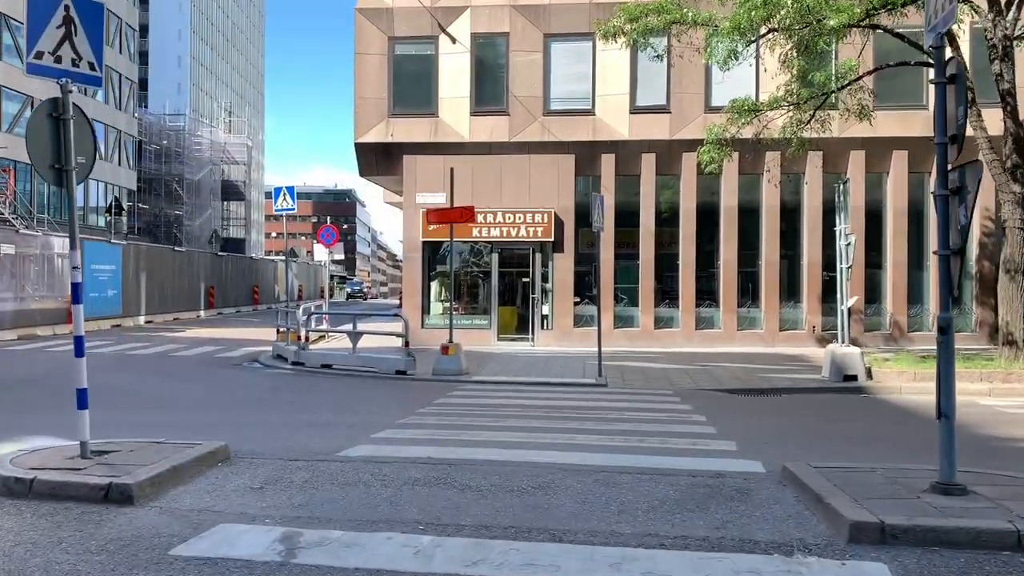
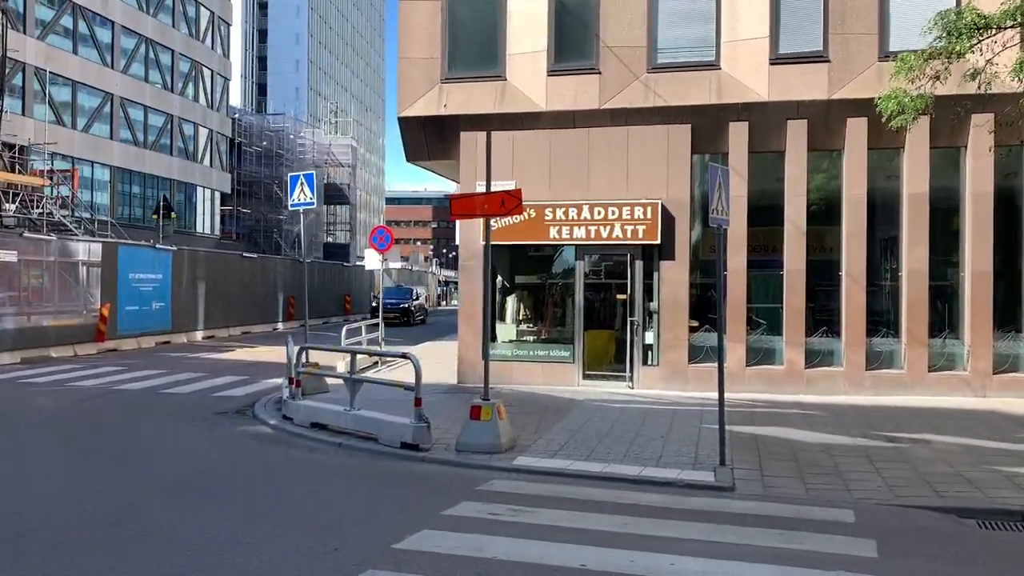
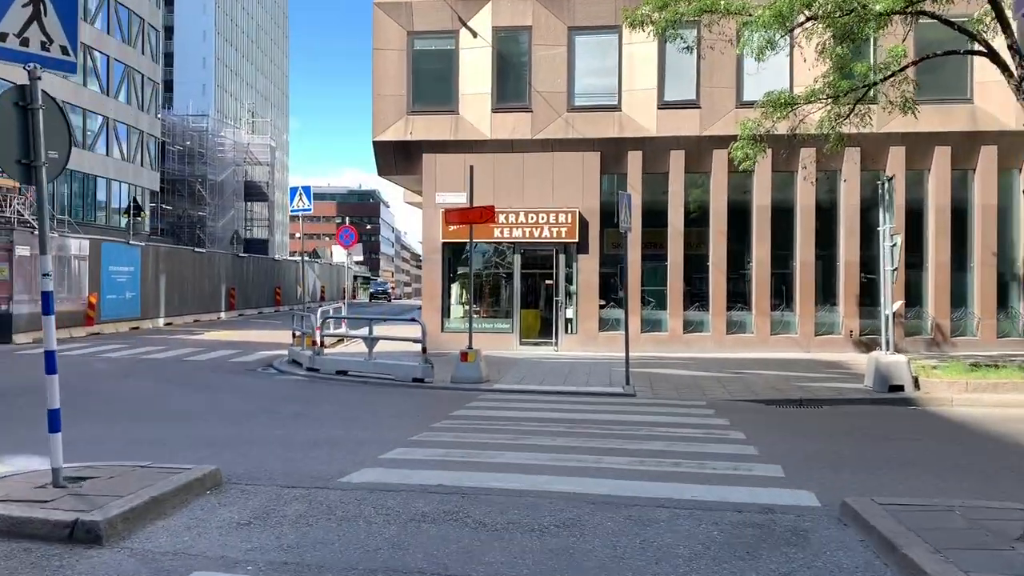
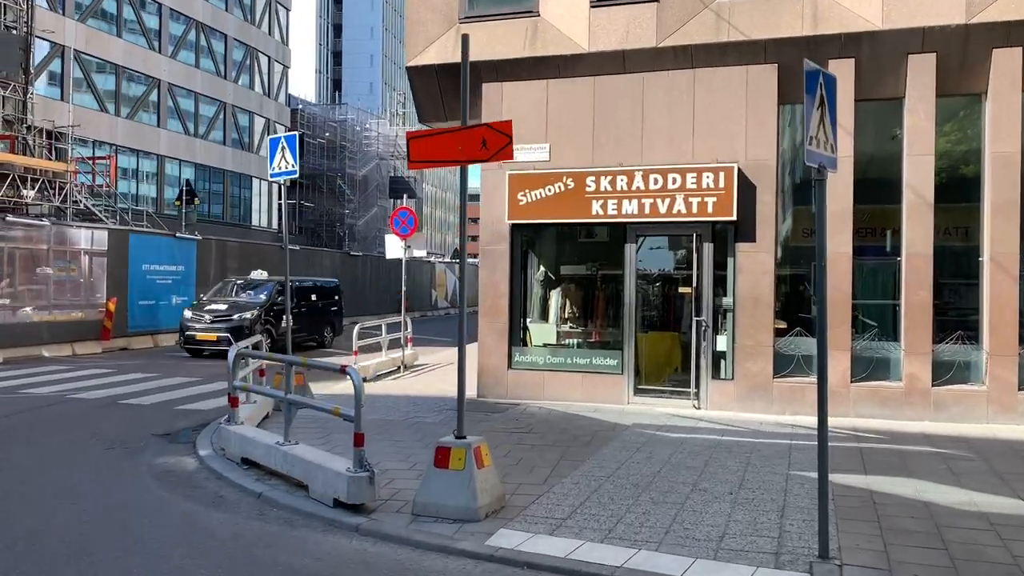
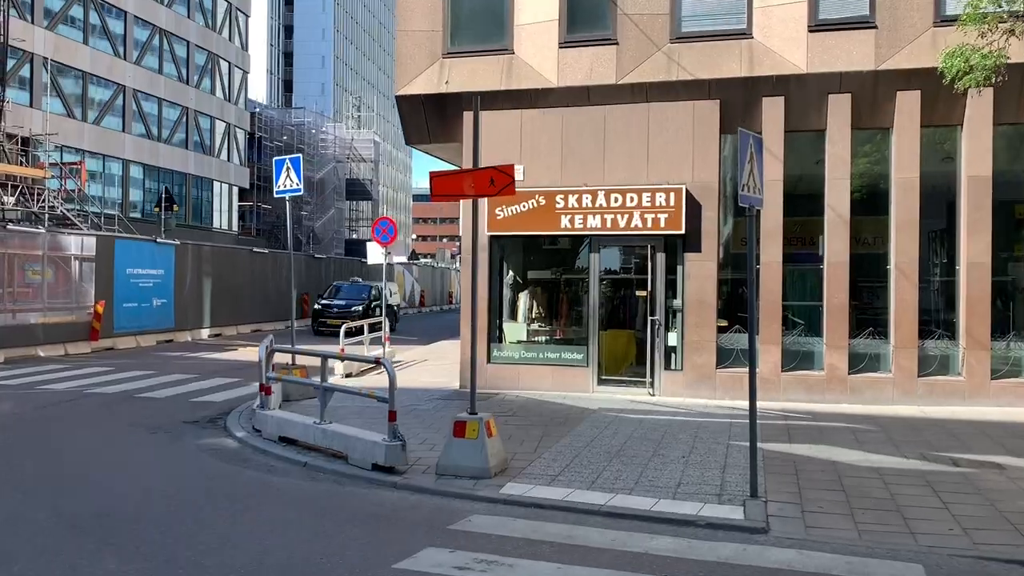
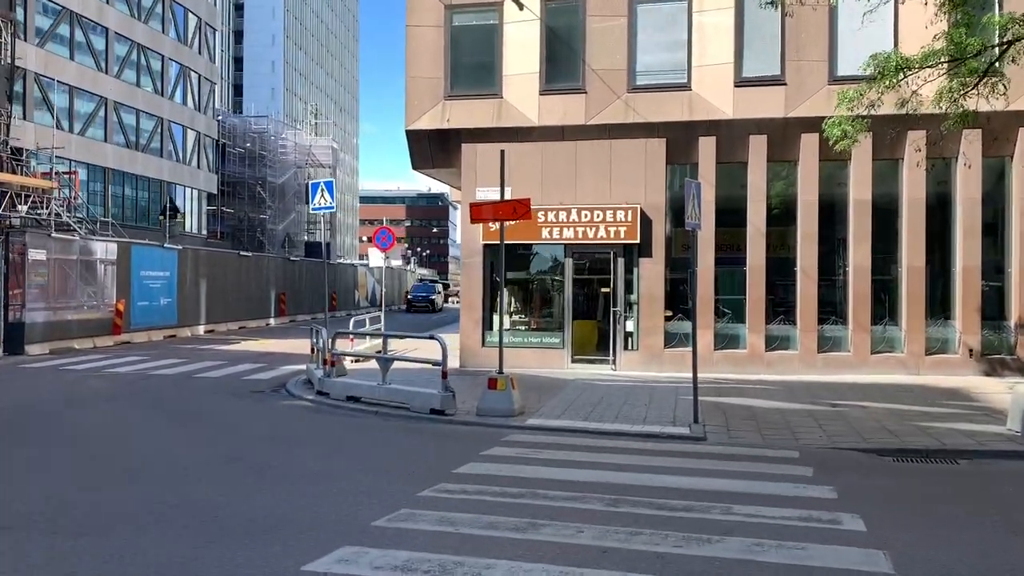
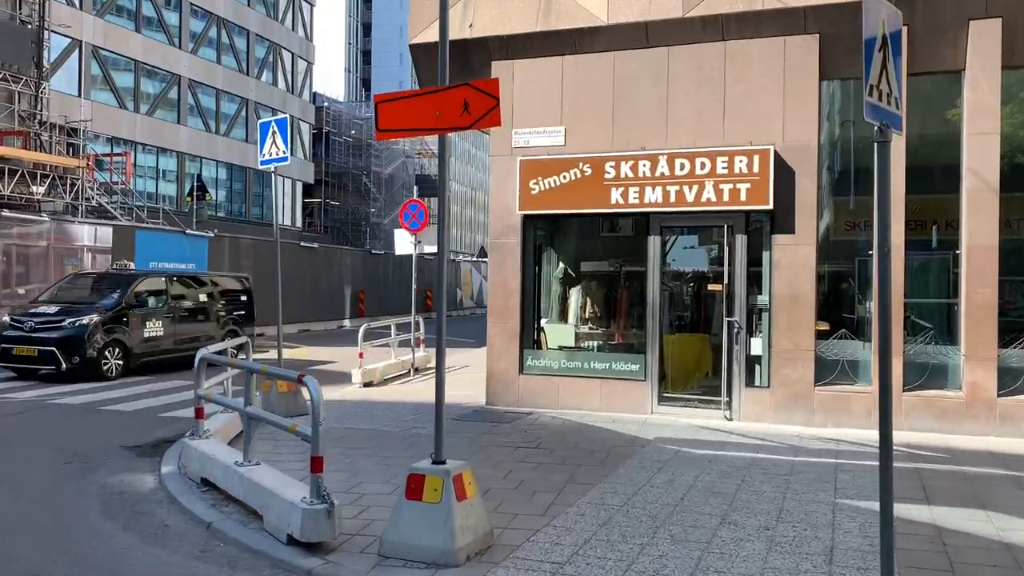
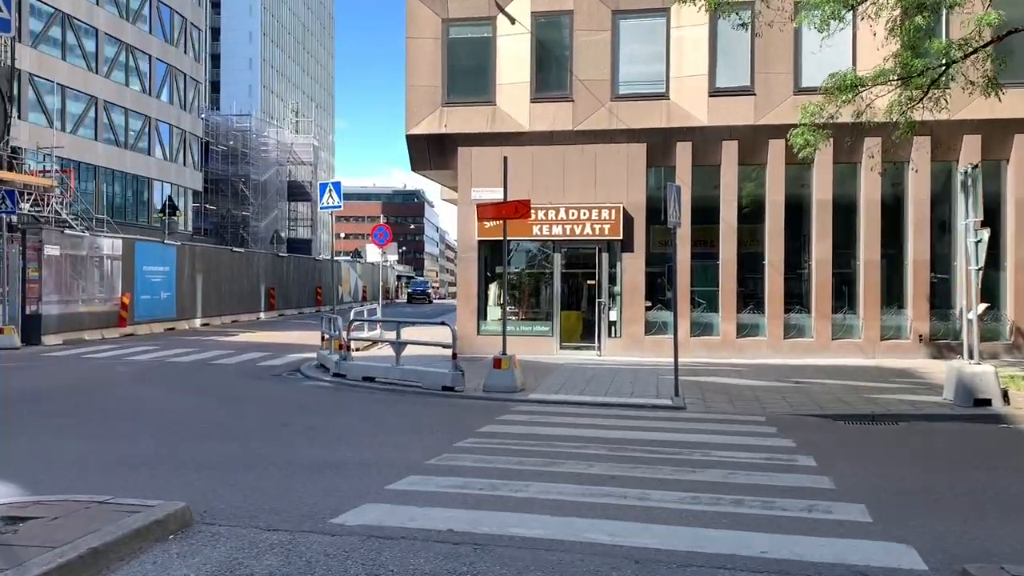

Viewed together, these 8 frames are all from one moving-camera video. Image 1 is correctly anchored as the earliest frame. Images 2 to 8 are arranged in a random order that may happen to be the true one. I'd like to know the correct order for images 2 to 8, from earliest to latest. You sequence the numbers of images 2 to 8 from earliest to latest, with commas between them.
3, 8, 6, 2, 5, 4, 7
